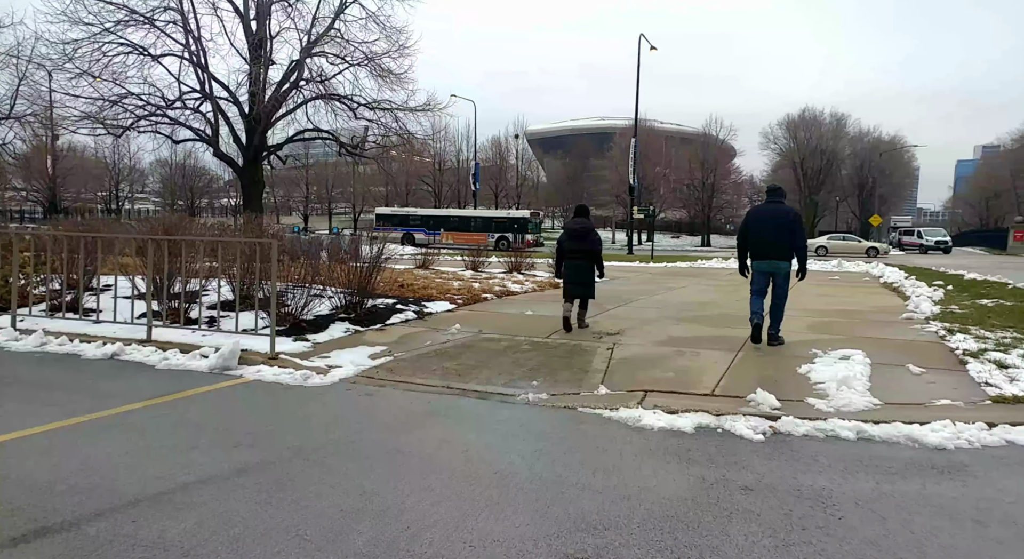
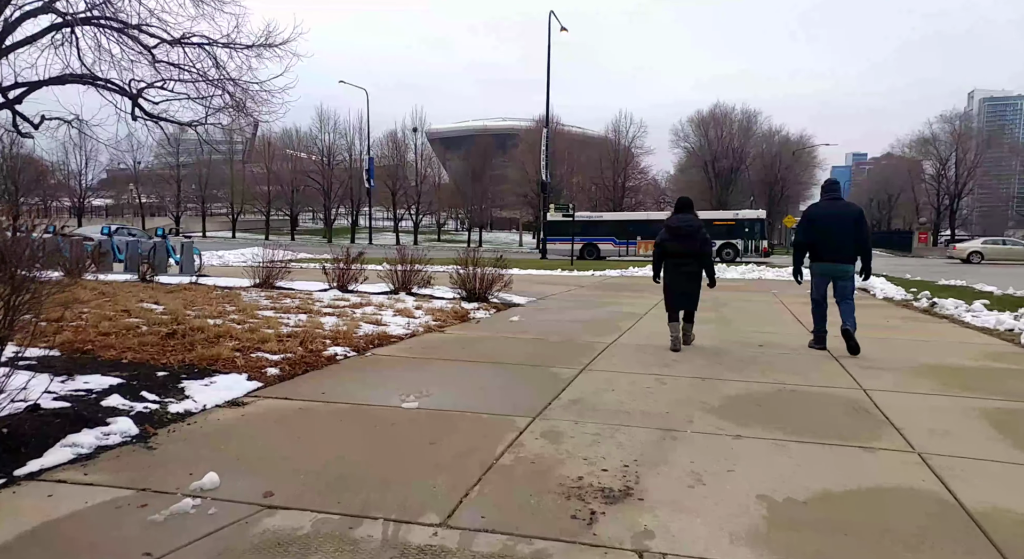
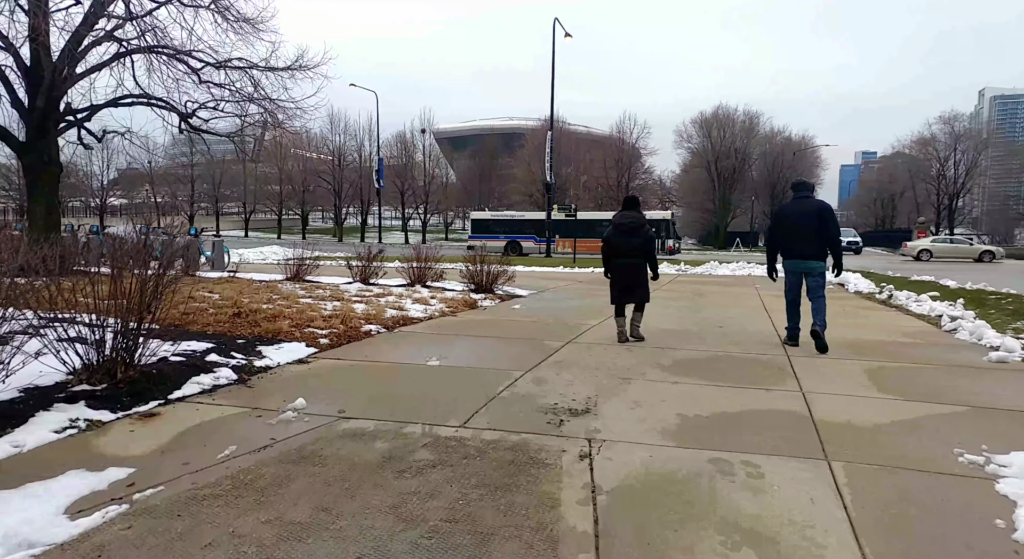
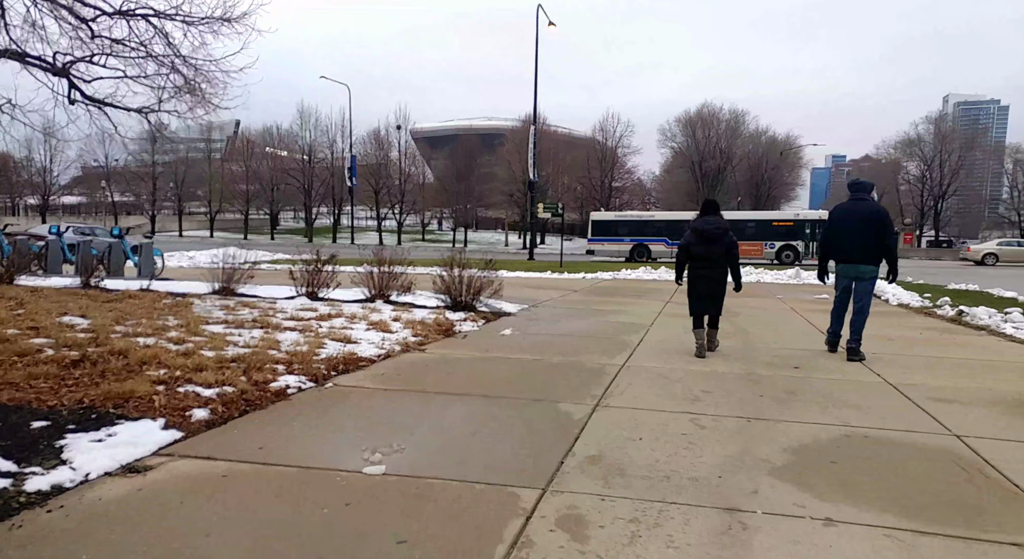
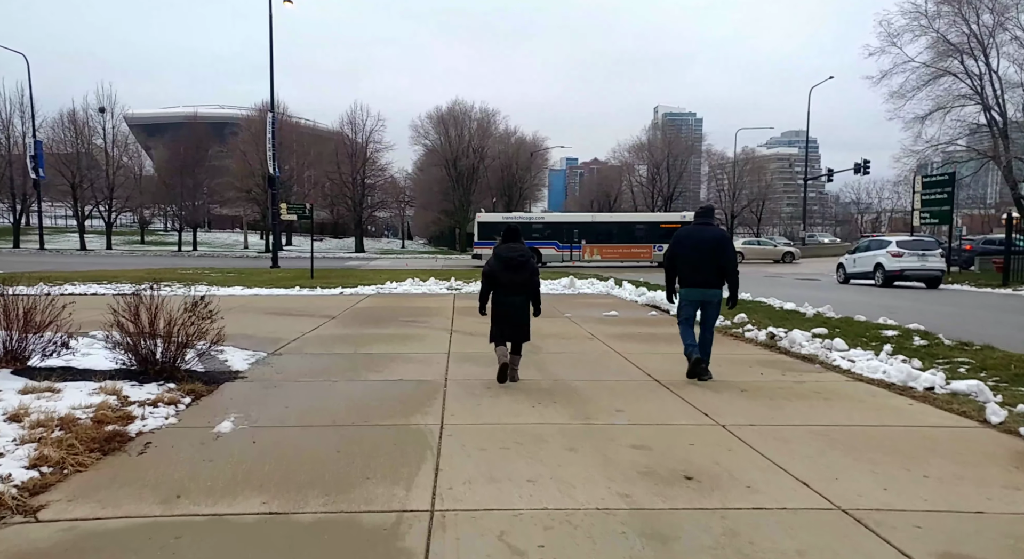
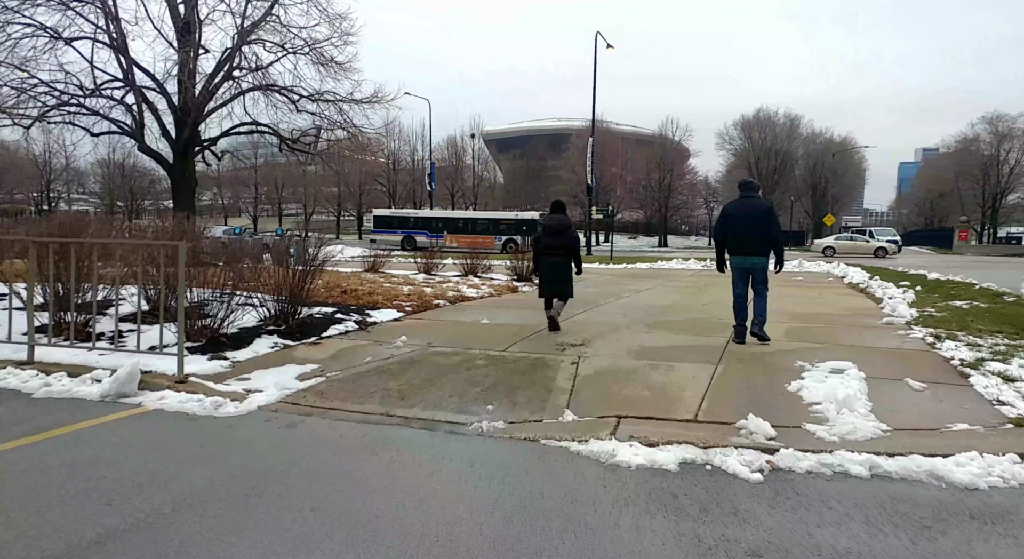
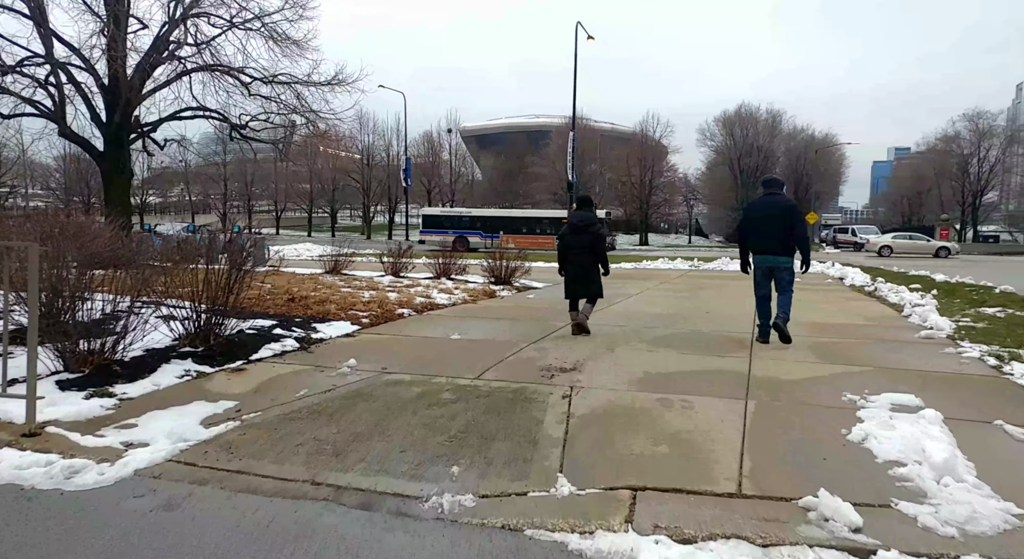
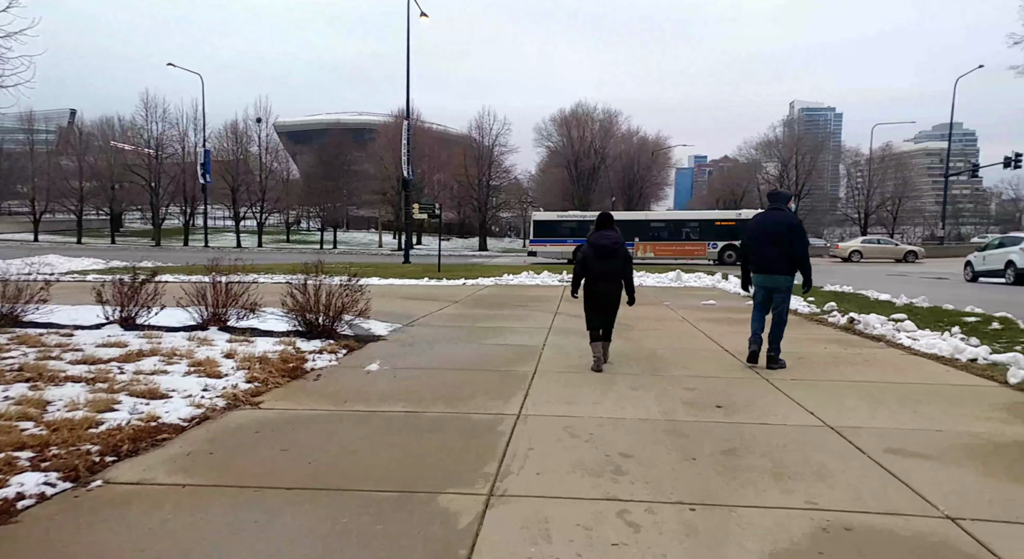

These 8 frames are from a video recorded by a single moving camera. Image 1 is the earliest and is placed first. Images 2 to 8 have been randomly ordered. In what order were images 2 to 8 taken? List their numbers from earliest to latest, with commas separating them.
6, 7, 3, 2, 4, 8, 5
